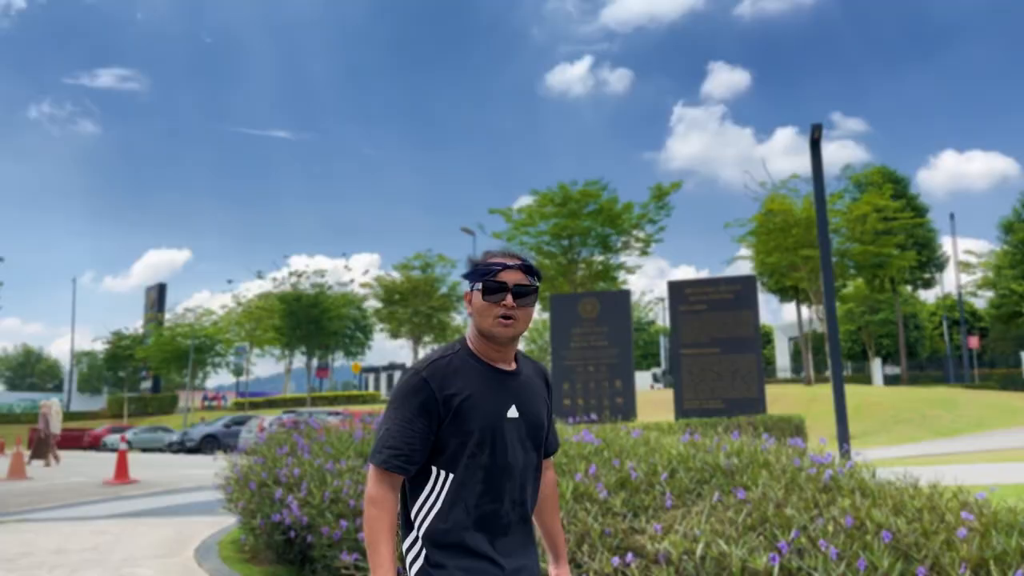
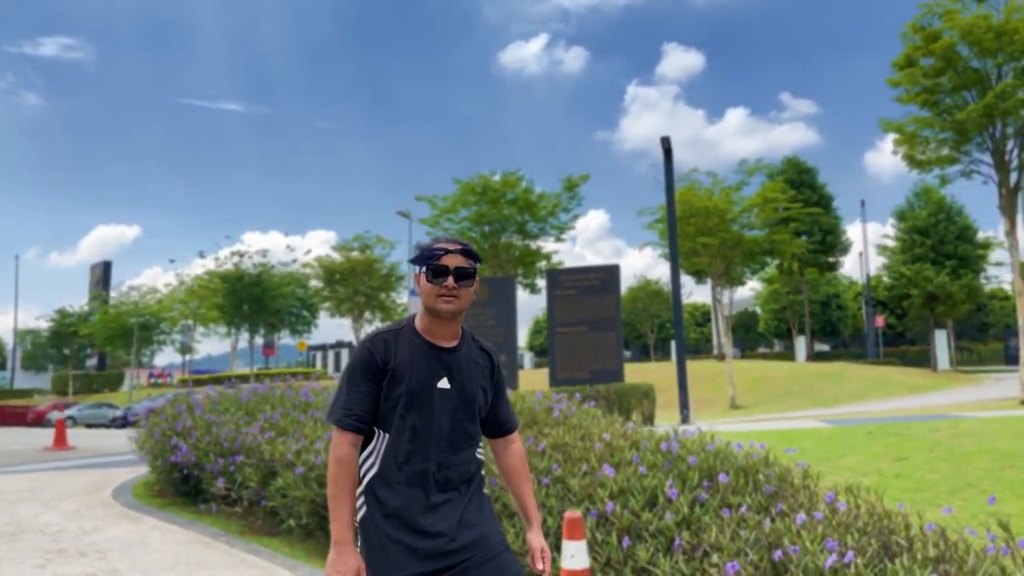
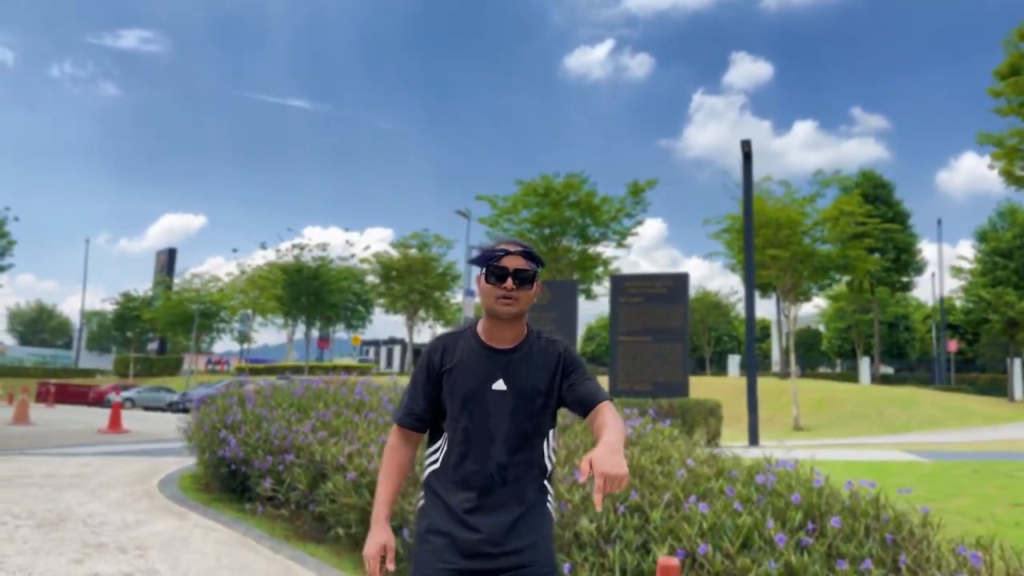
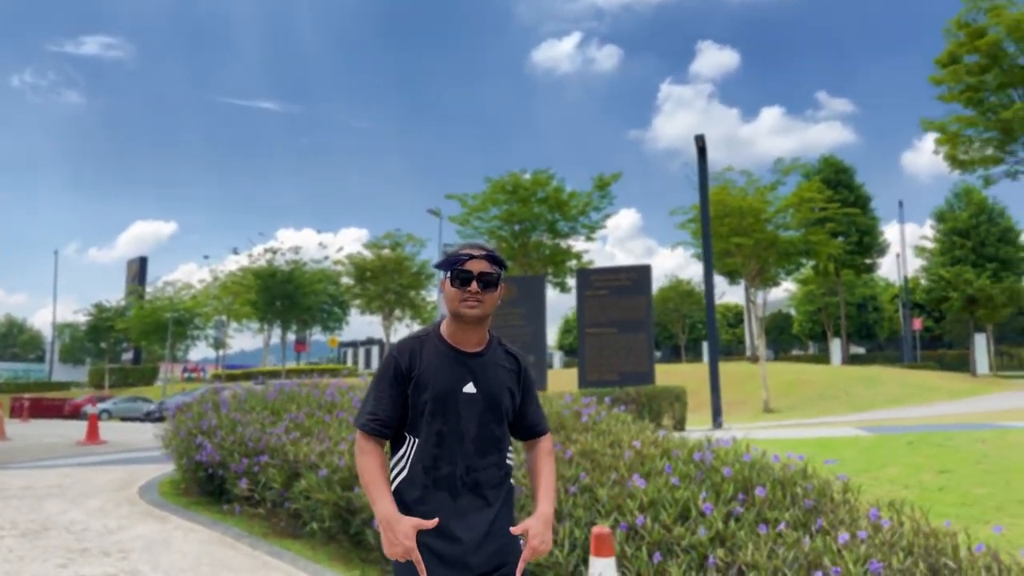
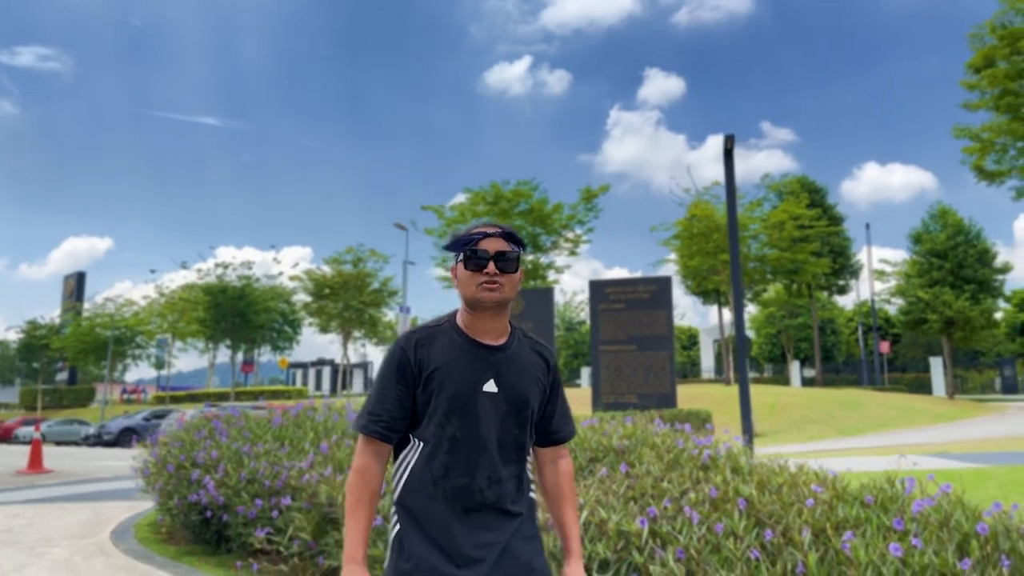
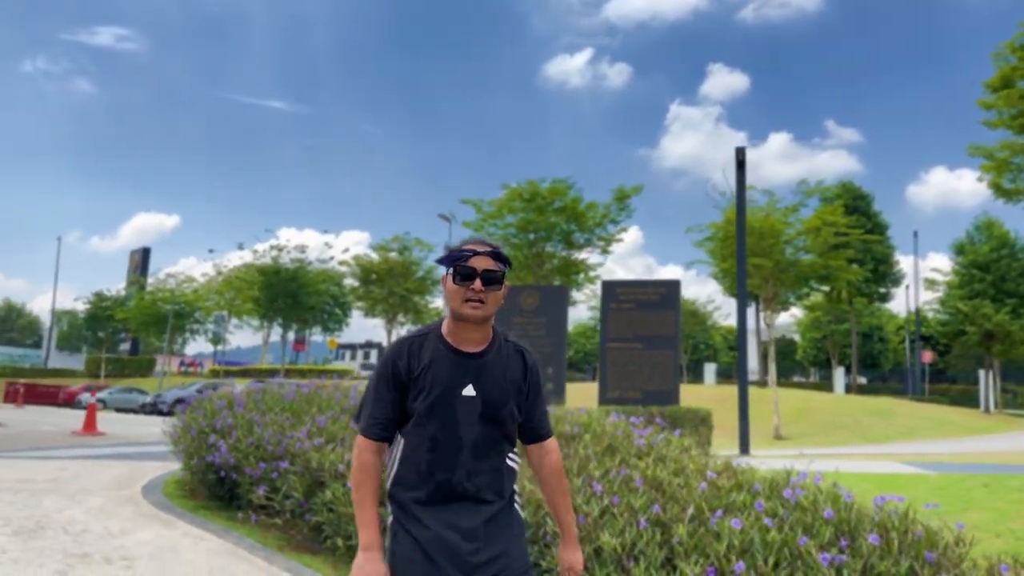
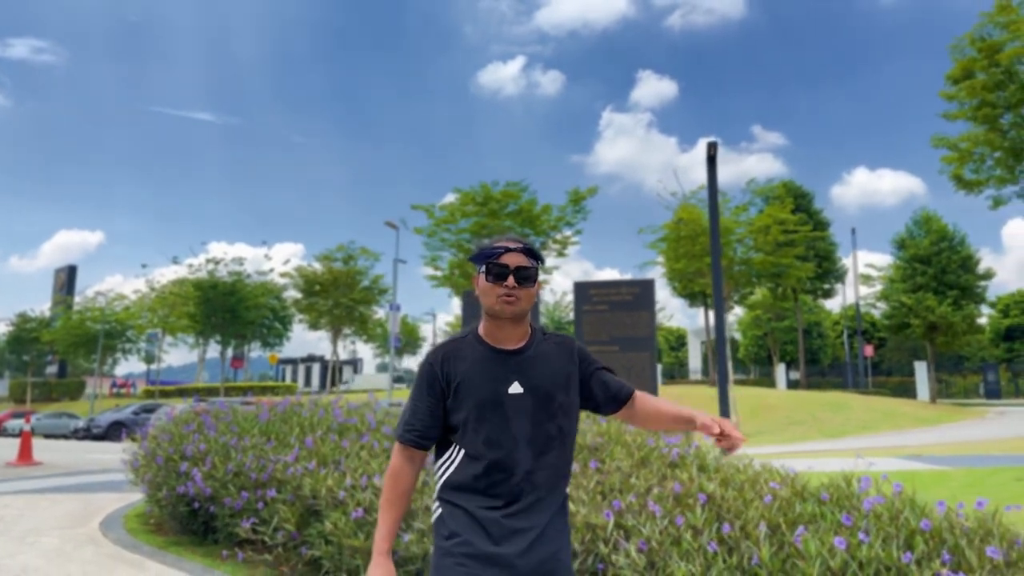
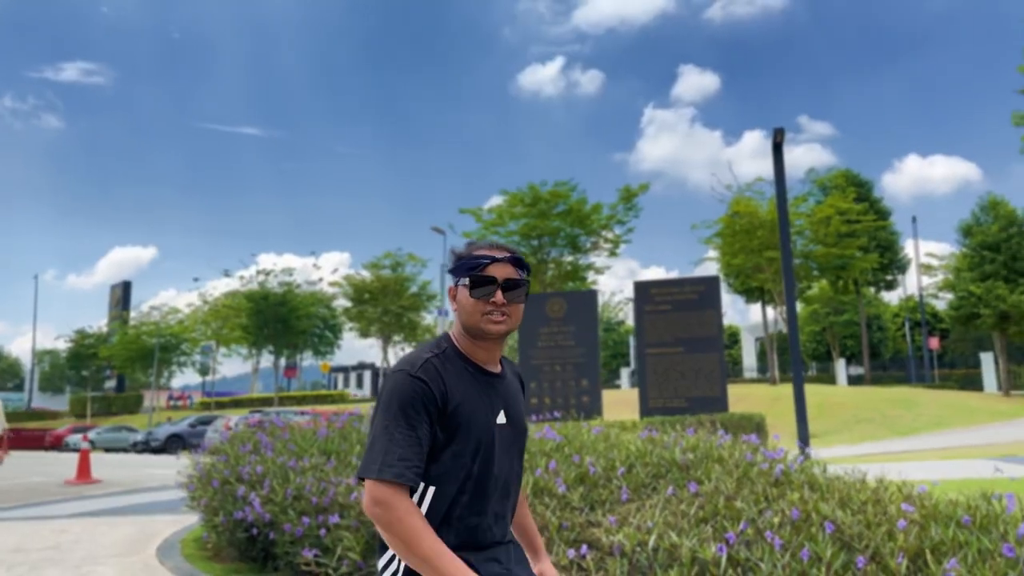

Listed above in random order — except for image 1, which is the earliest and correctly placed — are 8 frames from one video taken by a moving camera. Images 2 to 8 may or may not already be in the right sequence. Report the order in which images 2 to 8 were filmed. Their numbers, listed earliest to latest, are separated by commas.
8, 5, 7, 6, 3, 4, 2
